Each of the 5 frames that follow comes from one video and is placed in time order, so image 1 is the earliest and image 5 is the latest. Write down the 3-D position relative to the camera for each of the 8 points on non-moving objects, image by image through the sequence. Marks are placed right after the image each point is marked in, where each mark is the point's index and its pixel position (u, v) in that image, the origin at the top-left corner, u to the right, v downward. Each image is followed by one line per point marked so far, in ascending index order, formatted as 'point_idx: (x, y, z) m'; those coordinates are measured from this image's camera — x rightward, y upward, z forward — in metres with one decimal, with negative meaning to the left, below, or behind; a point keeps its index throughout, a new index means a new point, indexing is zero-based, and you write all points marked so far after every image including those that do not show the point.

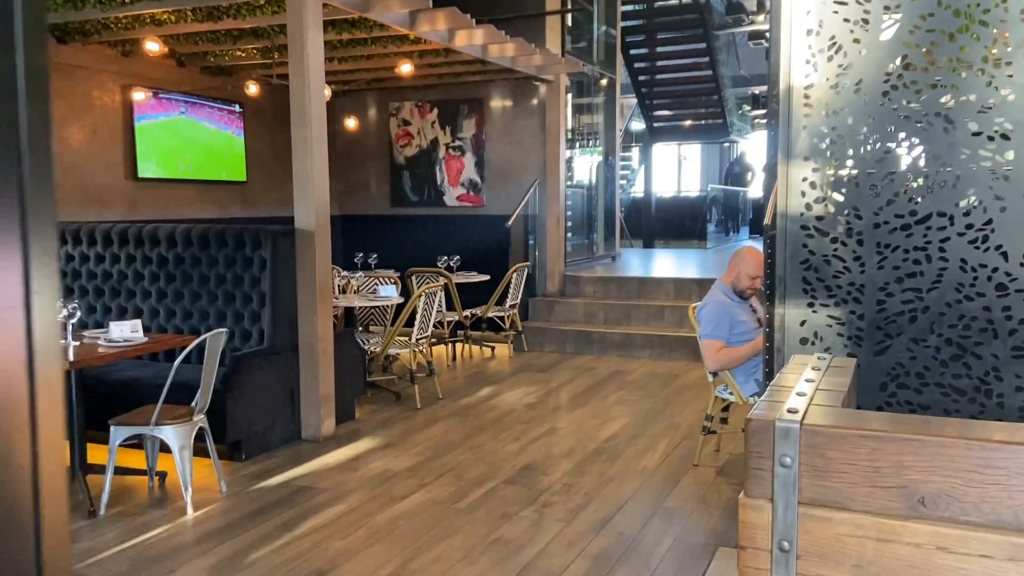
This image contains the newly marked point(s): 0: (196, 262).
0: (-2.0, +0.2, +5.0) m
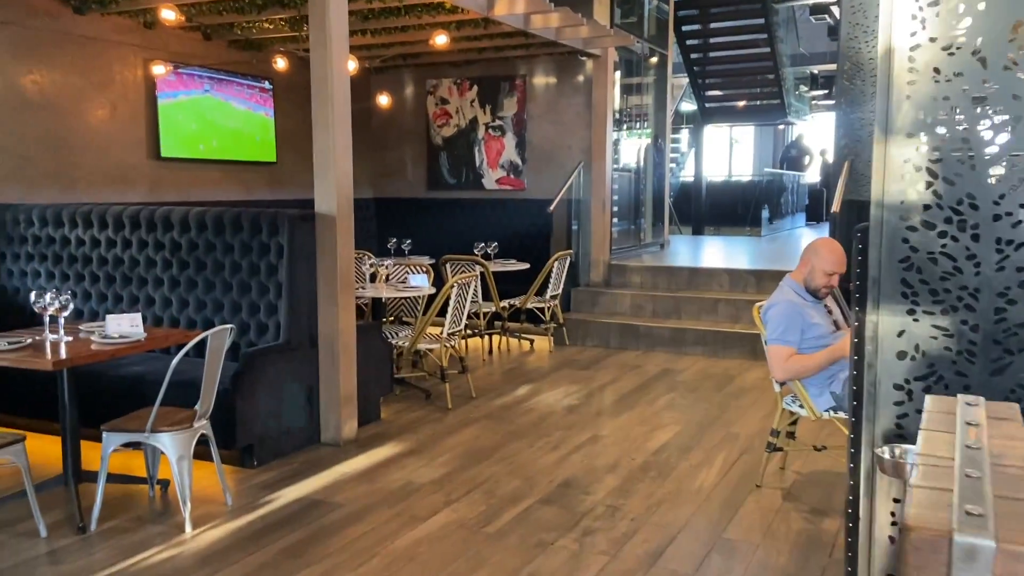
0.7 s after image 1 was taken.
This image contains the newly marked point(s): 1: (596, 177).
0: (-1.7, +0.2, +4.6) m
1: (+0.8, +1.1, +8.0) m
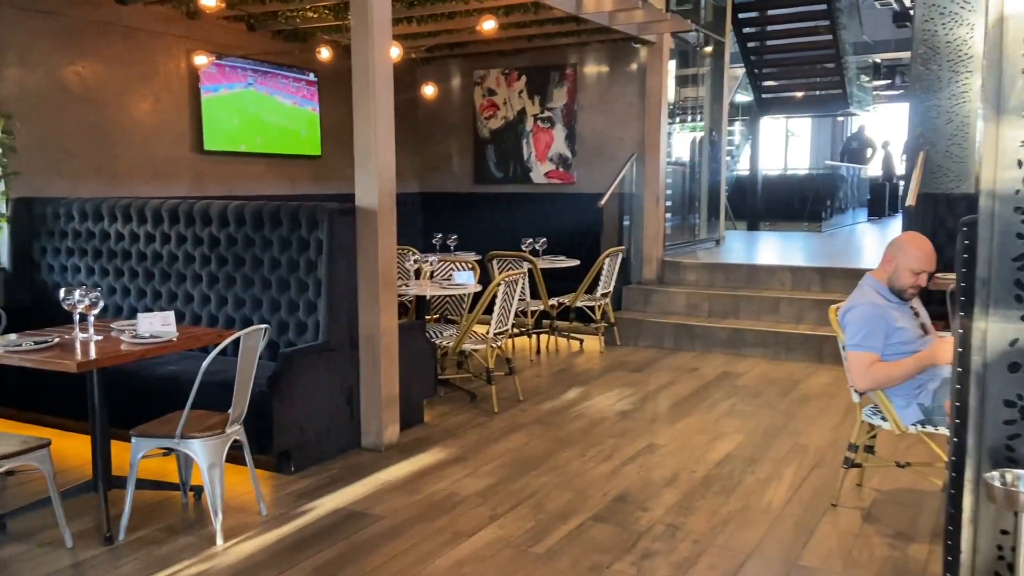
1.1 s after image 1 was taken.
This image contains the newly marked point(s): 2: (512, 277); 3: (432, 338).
0: (-1.5, +0.2, +4.5) m
1: (+1.3, +1.1, +7.6) m
2: (0.0, +0.1, +5.2) m
3: (-0.5, -0.3, +5.3) m
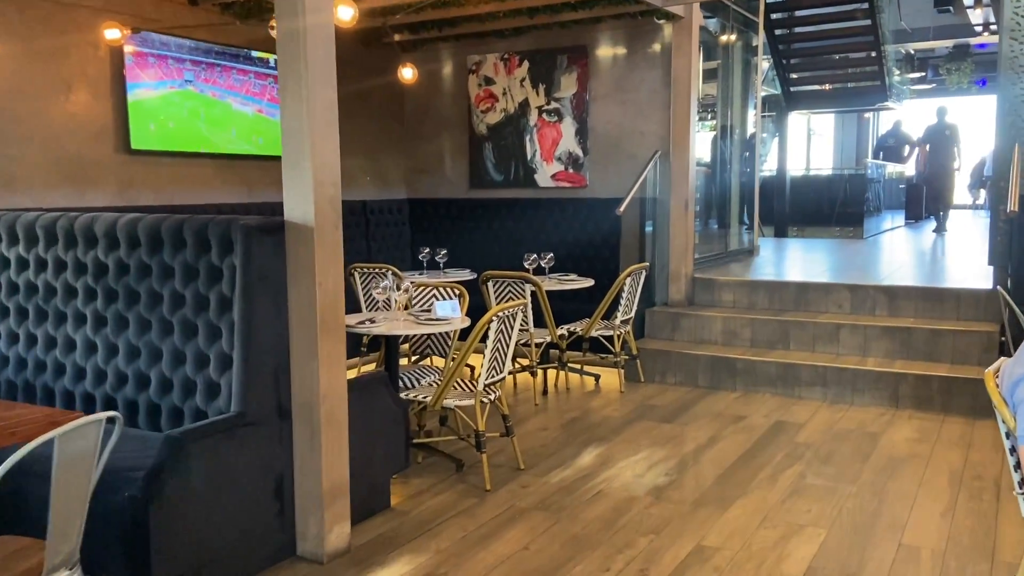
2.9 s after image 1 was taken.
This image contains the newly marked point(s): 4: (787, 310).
0: (-1.5, +0.1, +3.3) m
1: (+1.3, +0.9, +6.4) m
2: (0.0, -0.1, +4.0) m
3: (-0.5, -0.5, +4.1) m
4: (+2.1, -0.2, +6.1) m
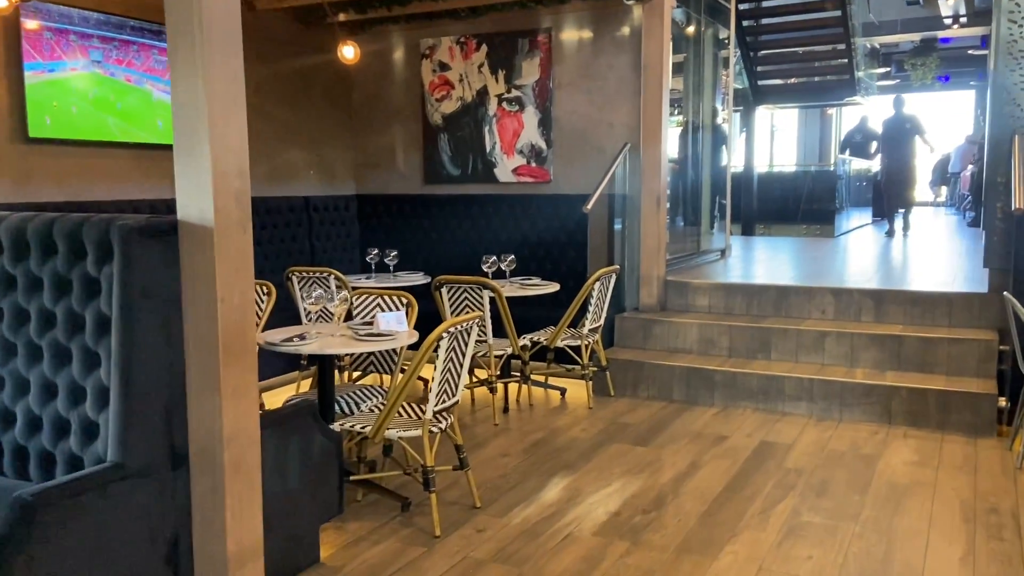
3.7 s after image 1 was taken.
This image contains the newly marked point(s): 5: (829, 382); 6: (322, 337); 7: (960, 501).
0: (-1.7, 0.0, +2.6) m
1: (+1.0, +0.9, +5.9) m
2: (-0.2, -0.2, +3.4) m
3: (-0.7, -0.6, +3.5) m
4: (+1.8, -0.2, +5.7) m
5: (+1.9, -0.6, +4.8) m
6: (-0.9, -0.2, +3.6) m
7: (+2.0, -0.9, +3.6) m
